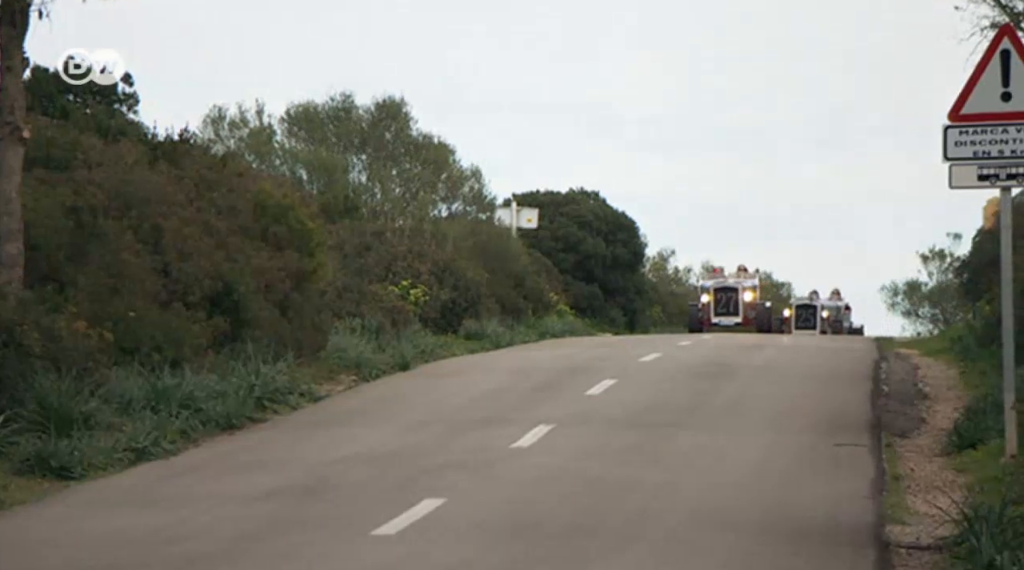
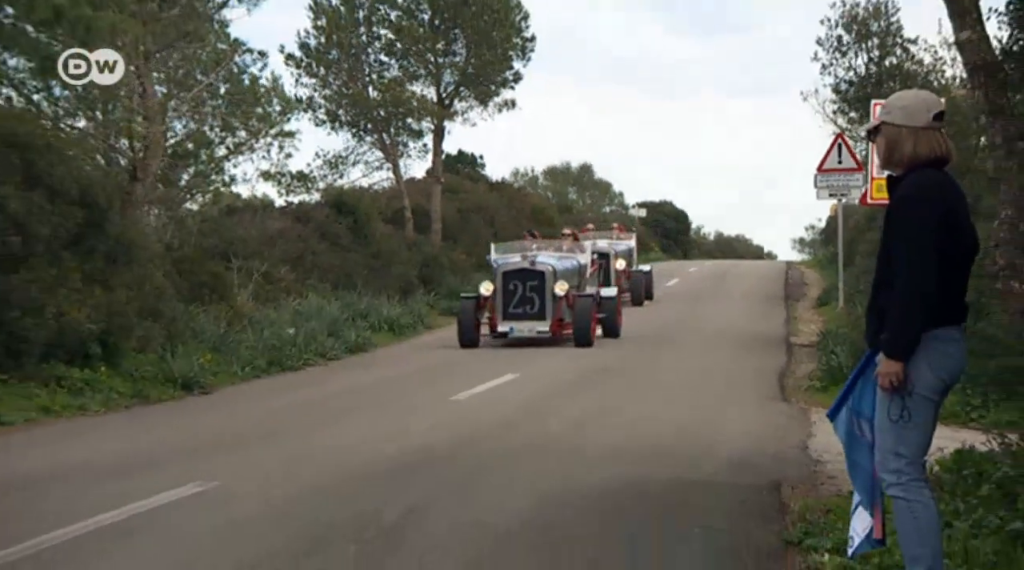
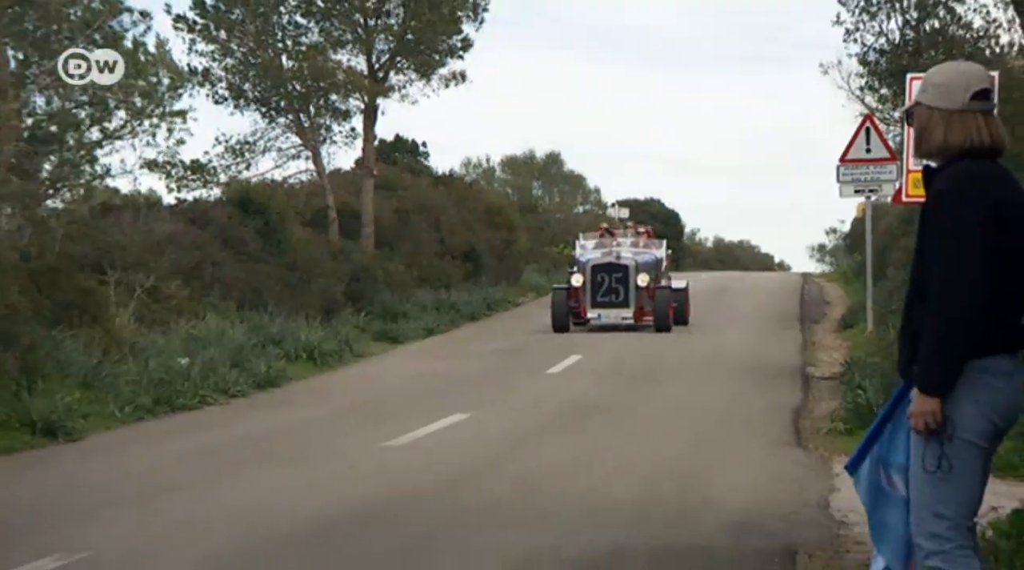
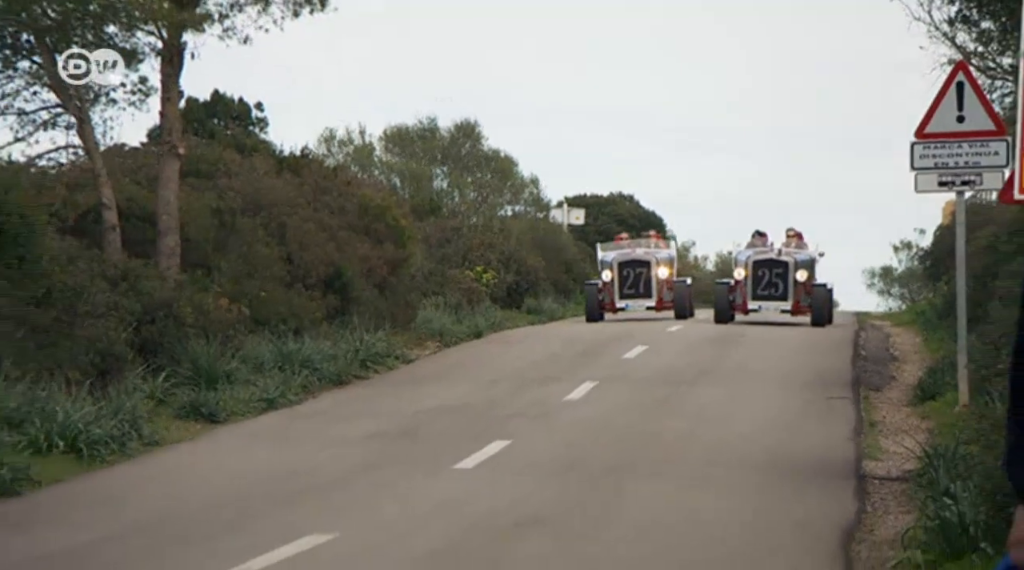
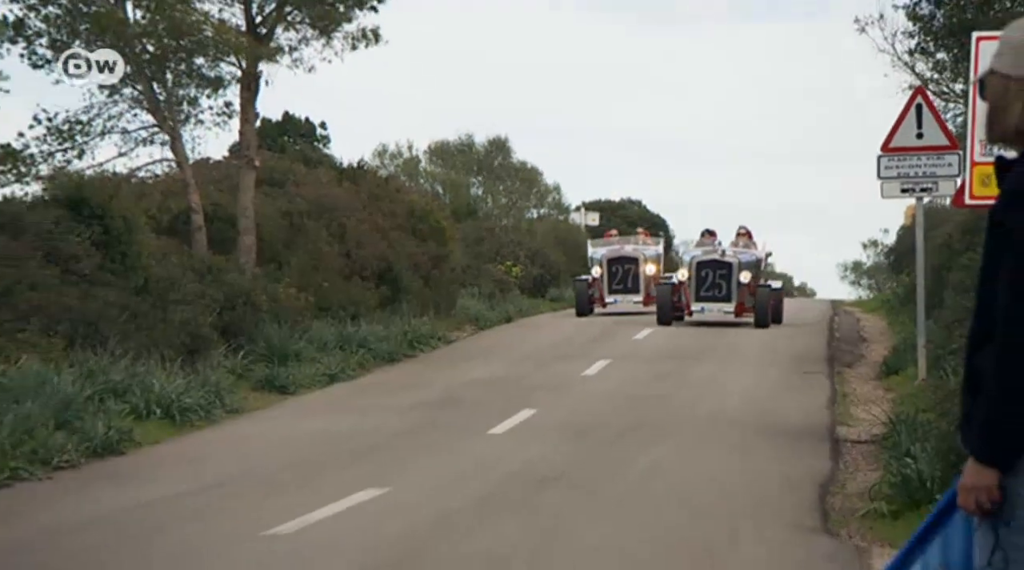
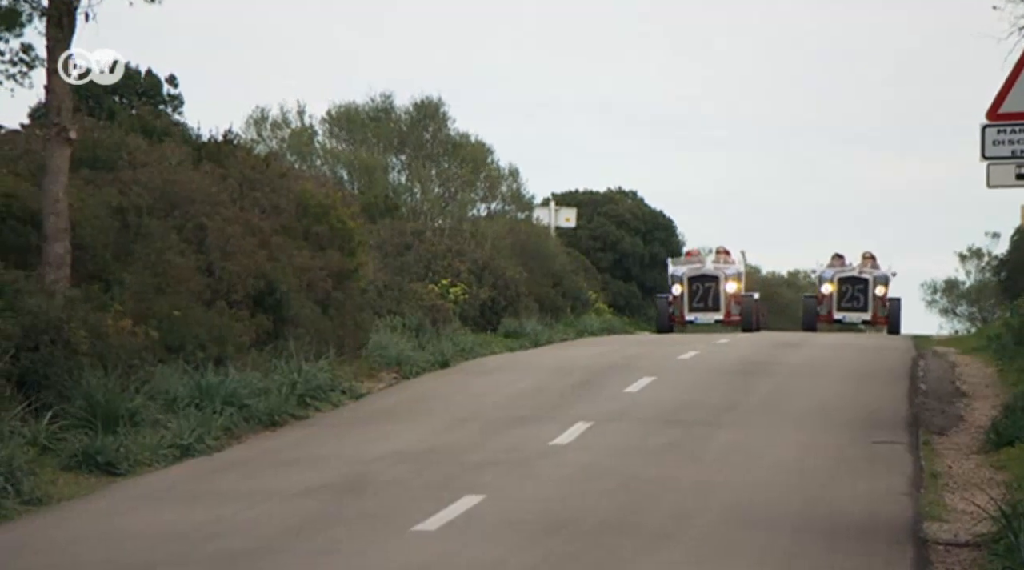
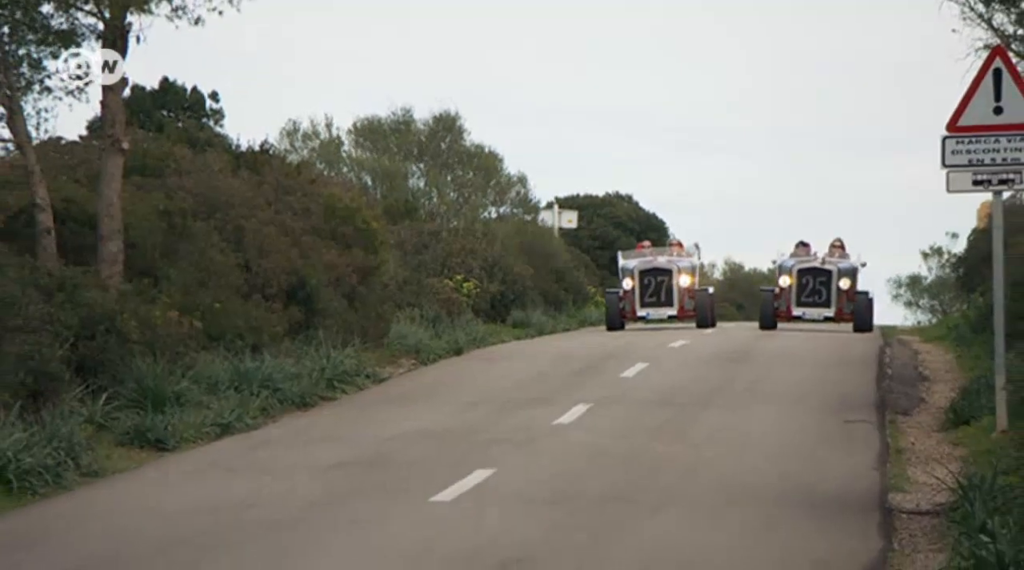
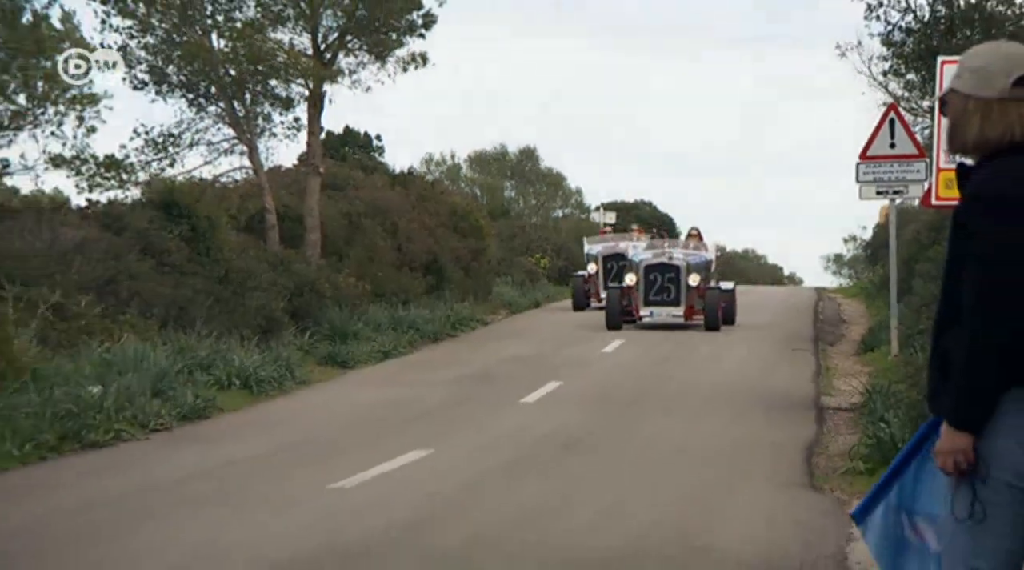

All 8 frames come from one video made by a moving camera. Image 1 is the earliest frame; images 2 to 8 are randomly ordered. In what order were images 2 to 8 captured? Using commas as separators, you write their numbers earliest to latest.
6, 7, 4, 5, 8, 3, 2
